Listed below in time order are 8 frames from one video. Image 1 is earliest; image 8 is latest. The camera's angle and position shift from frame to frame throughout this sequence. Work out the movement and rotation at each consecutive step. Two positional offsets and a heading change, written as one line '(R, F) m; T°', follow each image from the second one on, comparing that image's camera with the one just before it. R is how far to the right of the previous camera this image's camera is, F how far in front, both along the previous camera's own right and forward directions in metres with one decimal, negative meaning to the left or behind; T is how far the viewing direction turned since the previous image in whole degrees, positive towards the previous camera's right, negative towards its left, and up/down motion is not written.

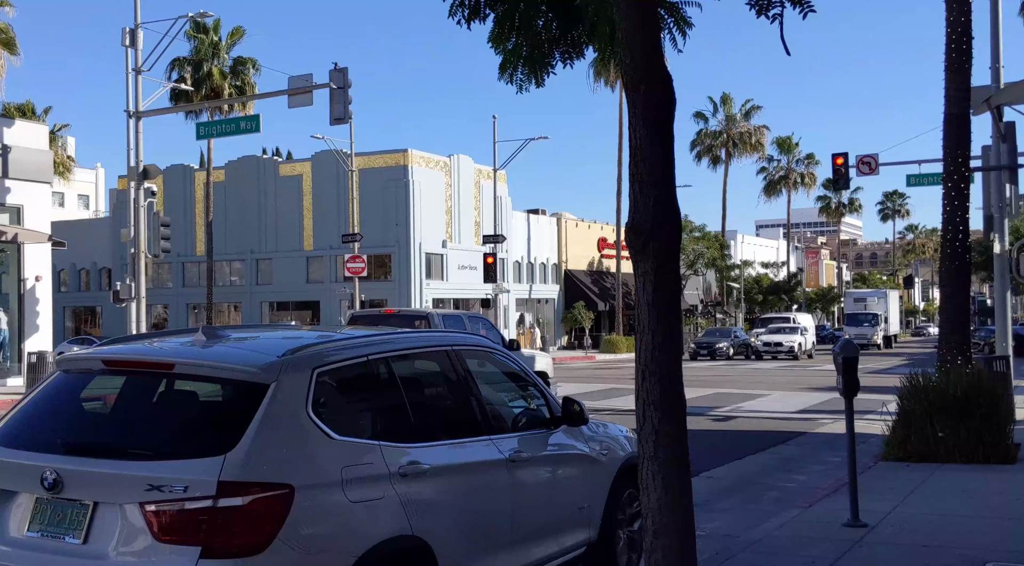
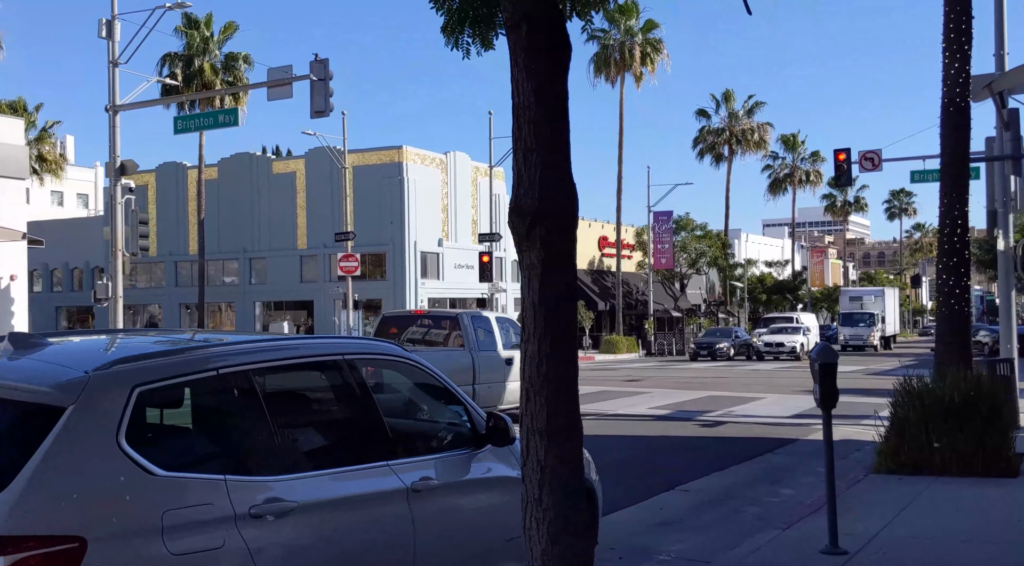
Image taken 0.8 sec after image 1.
(+0.4, +0.8) m; 0°
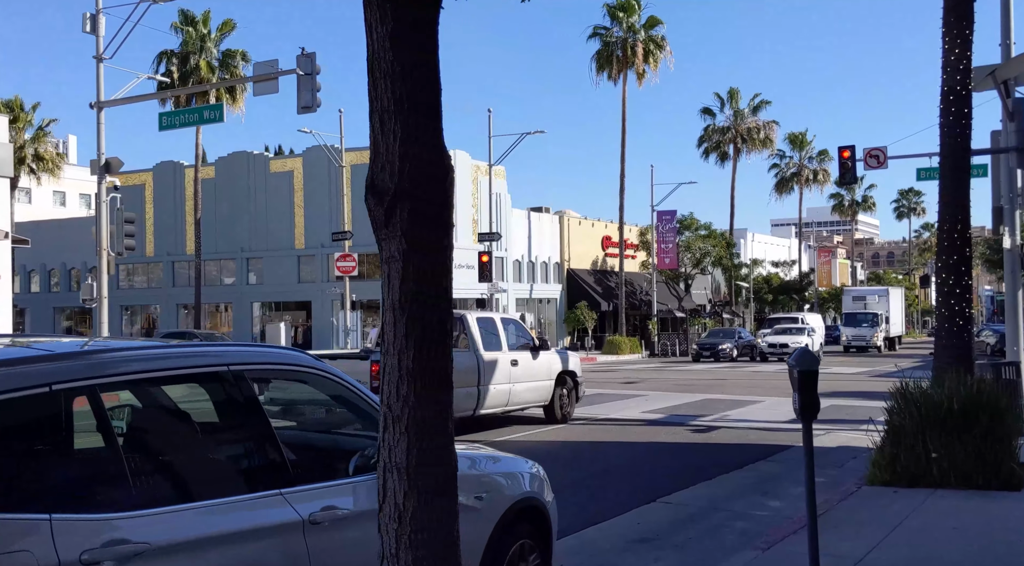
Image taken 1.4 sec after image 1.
(+0.3, +0.6) m; 0°
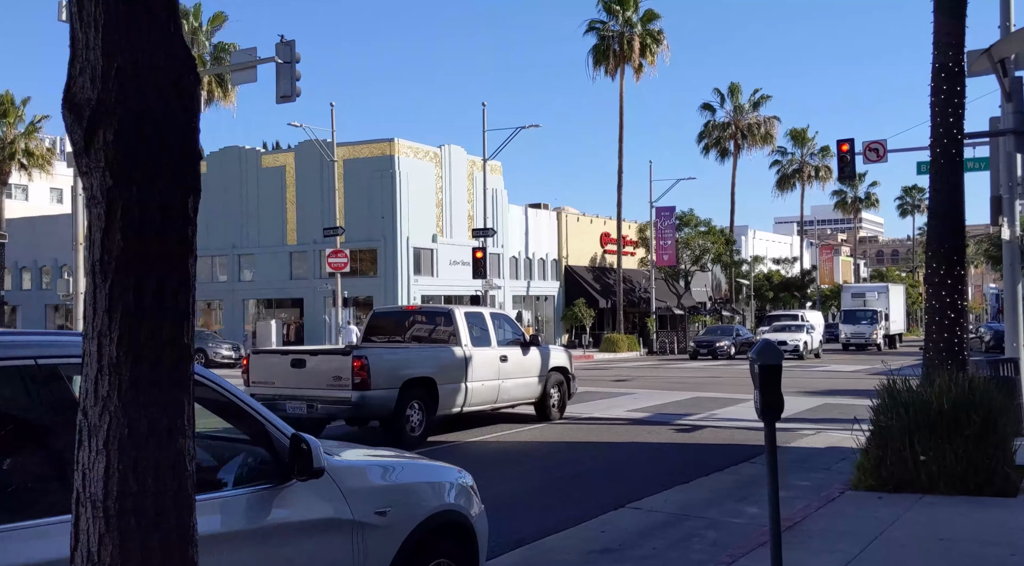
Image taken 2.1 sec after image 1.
(+0.4, +0.7) m; 0°
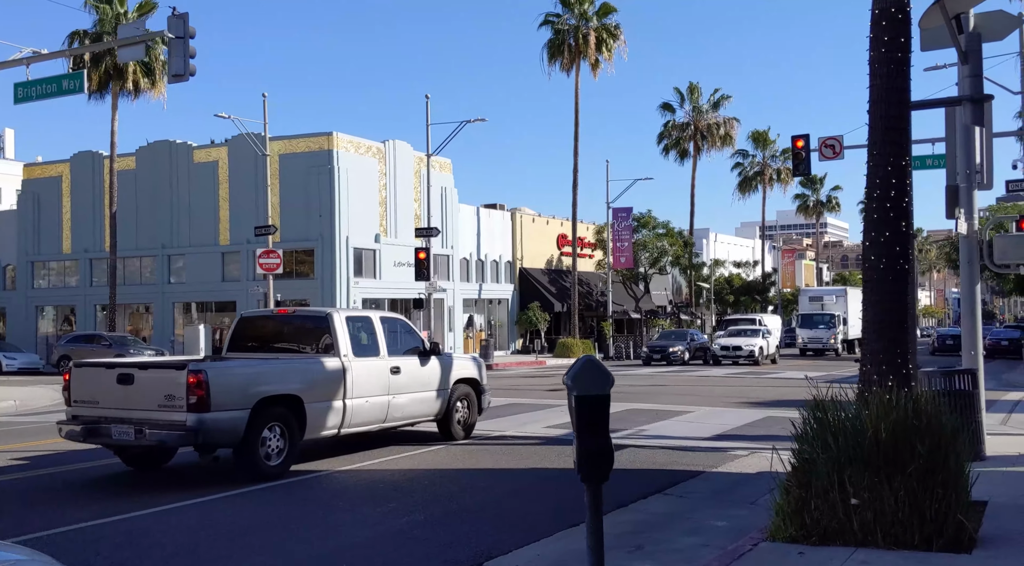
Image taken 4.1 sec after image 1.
(+0.9, +2.1) m; +2°
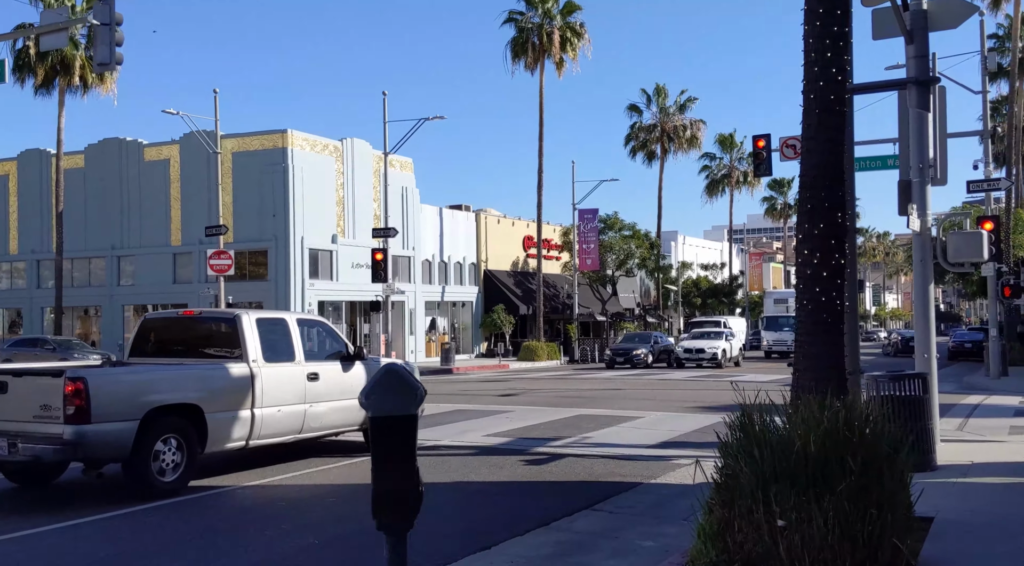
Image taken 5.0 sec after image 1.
(+0.5, +0.9) m; +1°
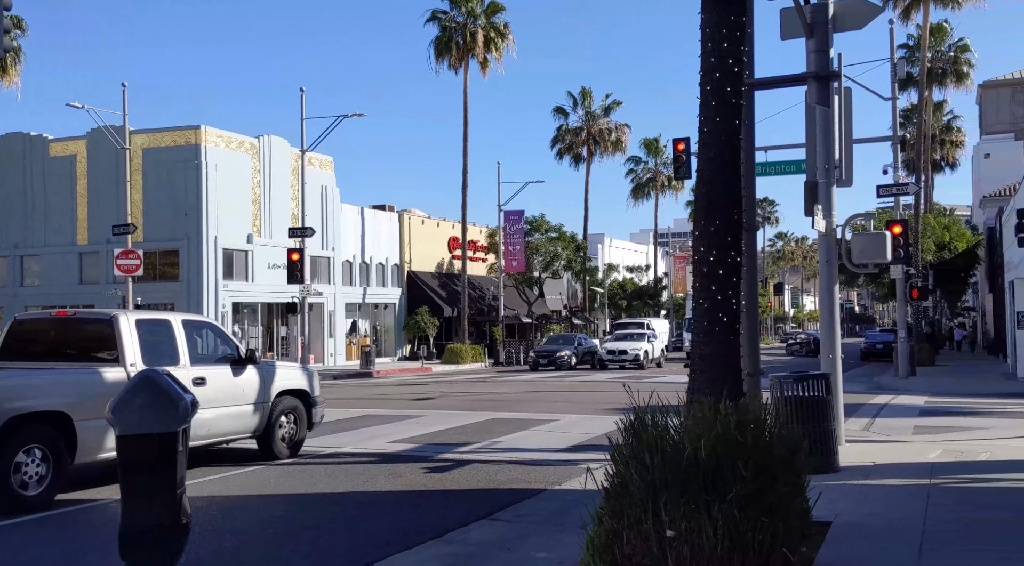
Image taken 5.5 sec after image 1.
(+0.3, +0.5) m; +3°
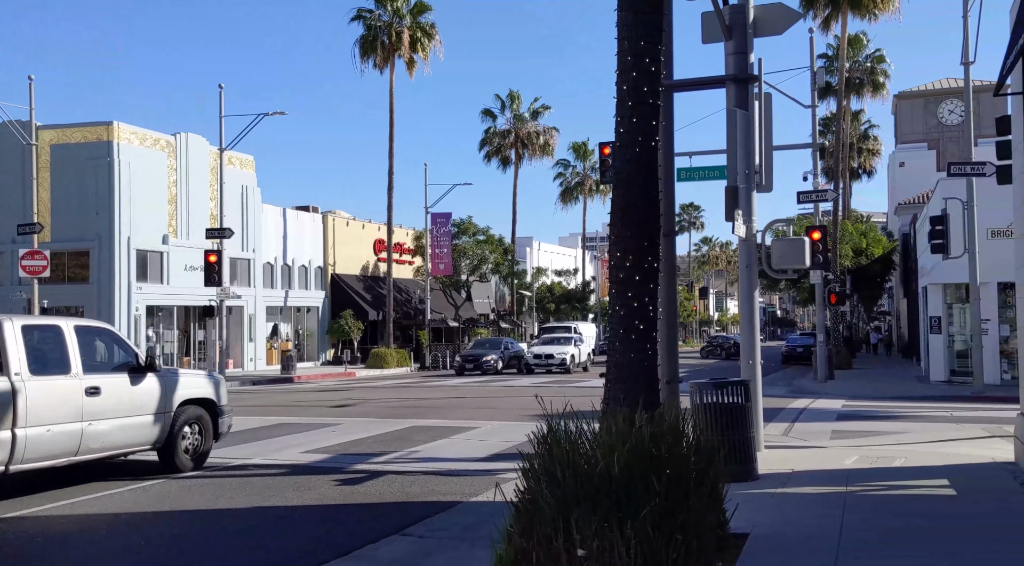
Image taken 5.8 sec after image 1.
(+0.1, +0.5) m; +3°
